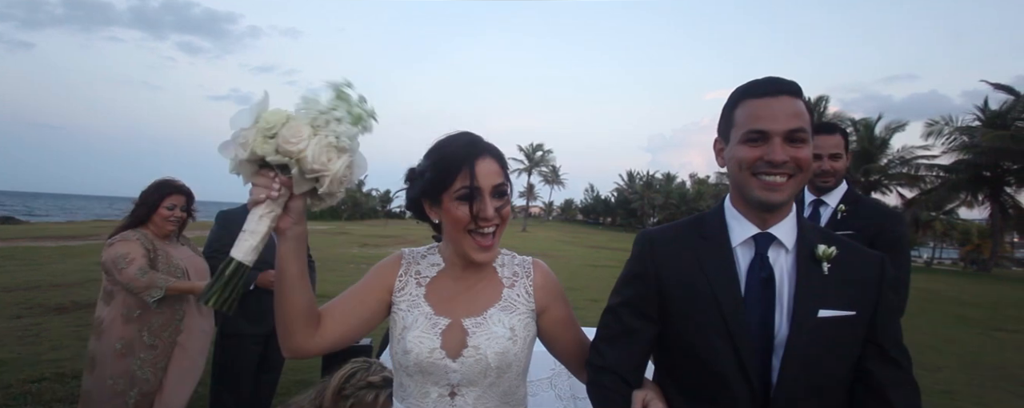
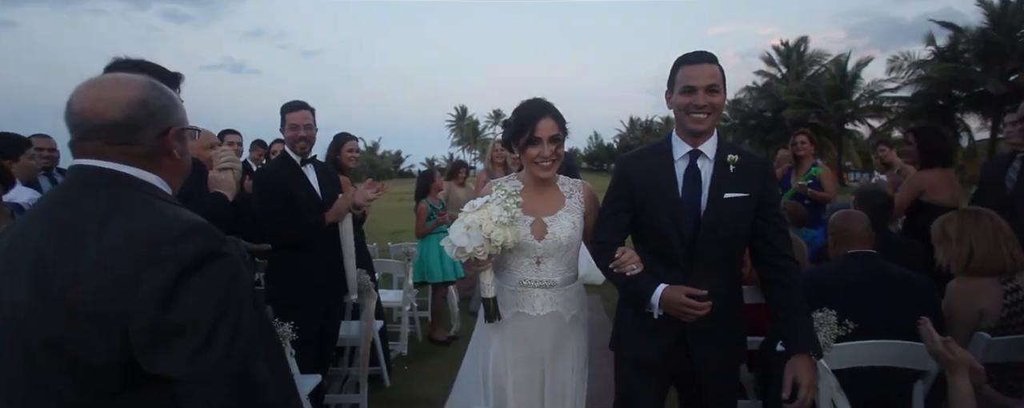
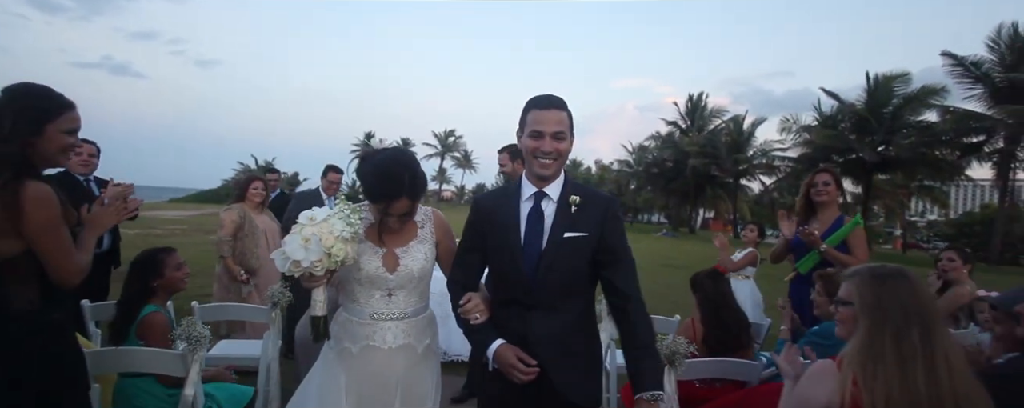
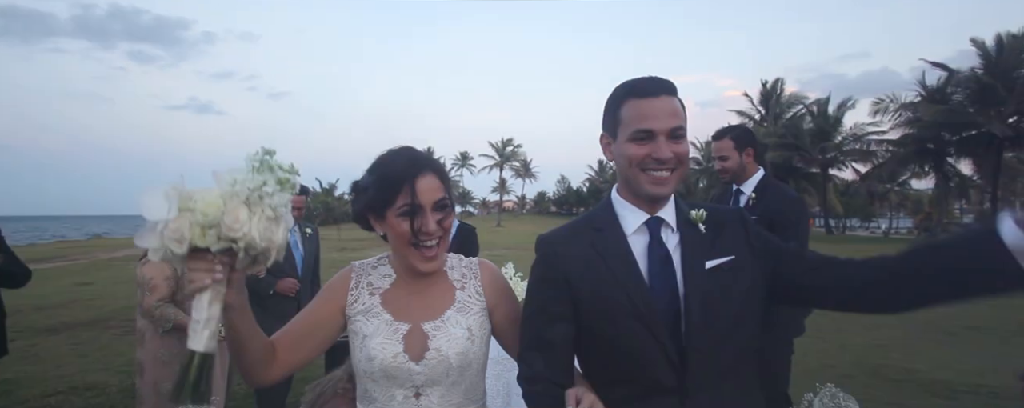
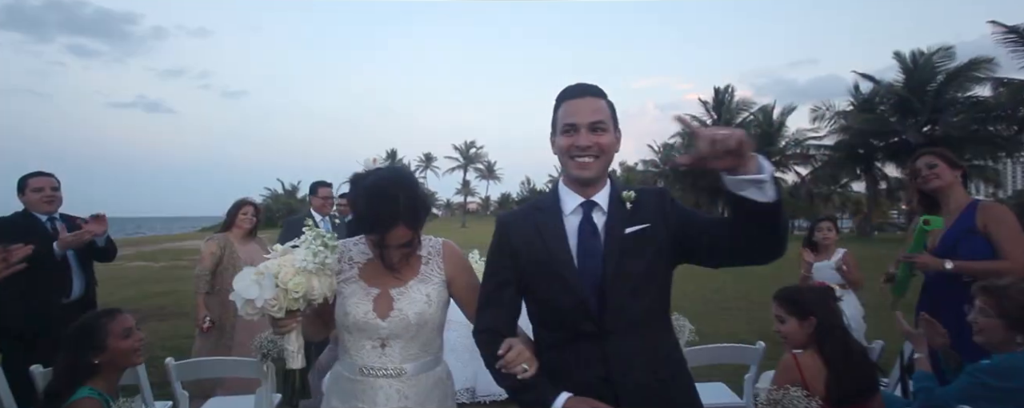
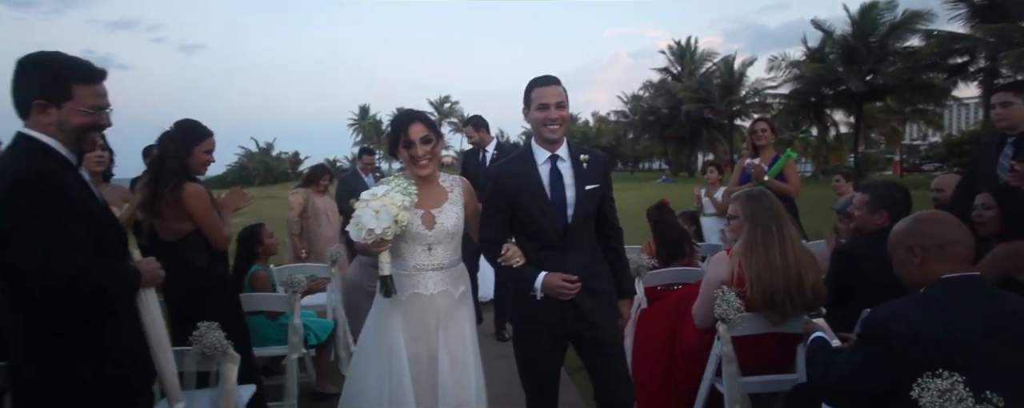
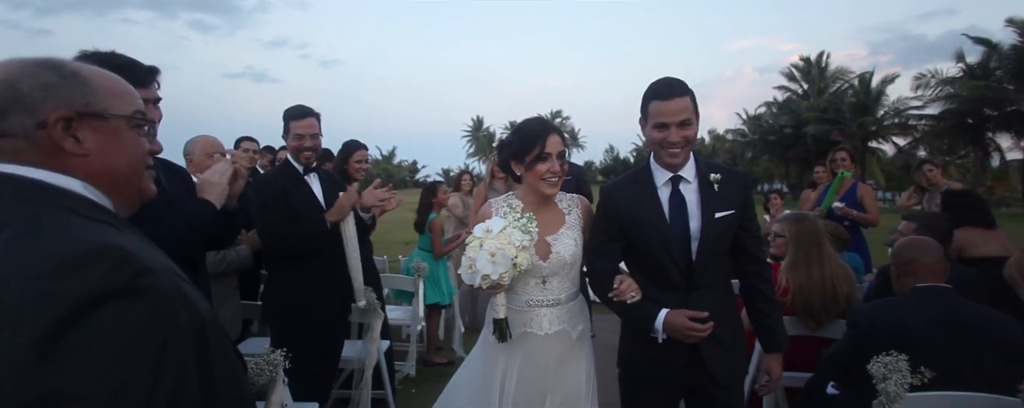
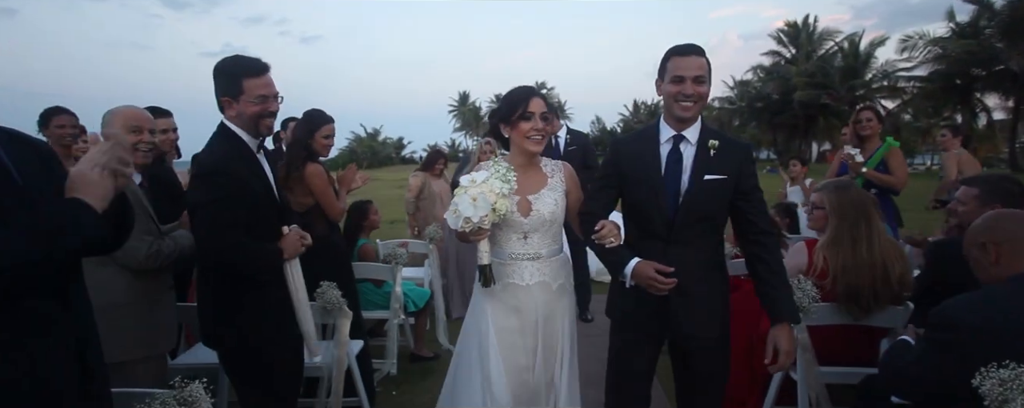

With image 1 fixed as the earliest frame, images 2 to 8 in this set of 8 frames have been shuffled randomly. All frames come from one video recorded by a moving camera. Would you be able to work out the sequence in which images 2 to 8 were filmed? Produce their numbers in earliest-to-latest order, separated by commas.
4, 5, 3, 6, 8, 7, 2
